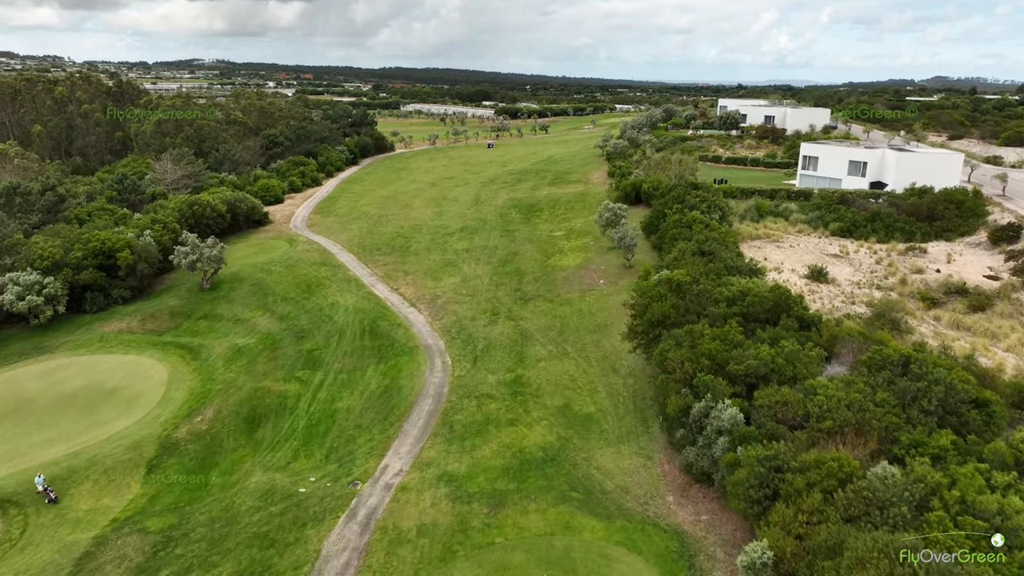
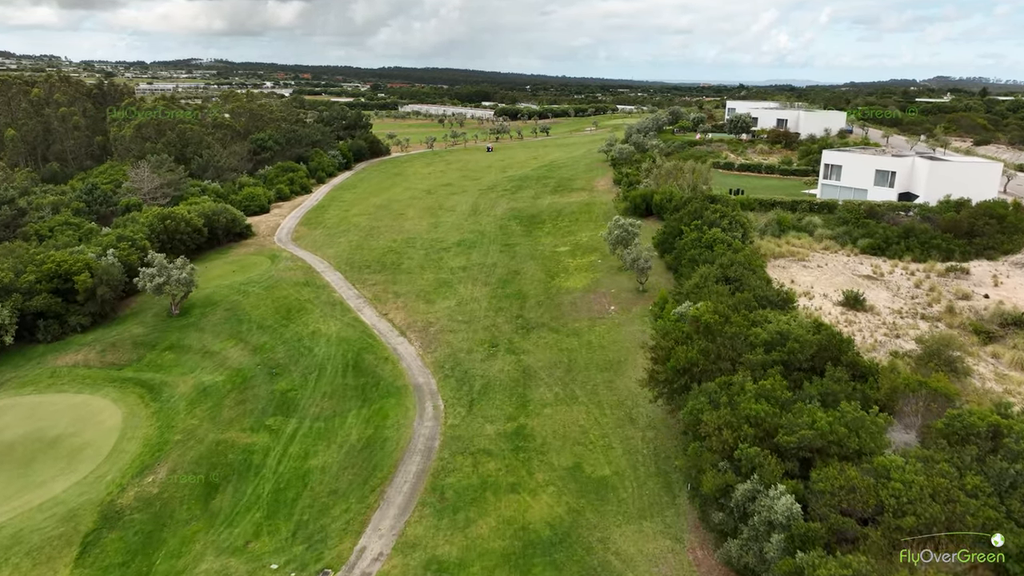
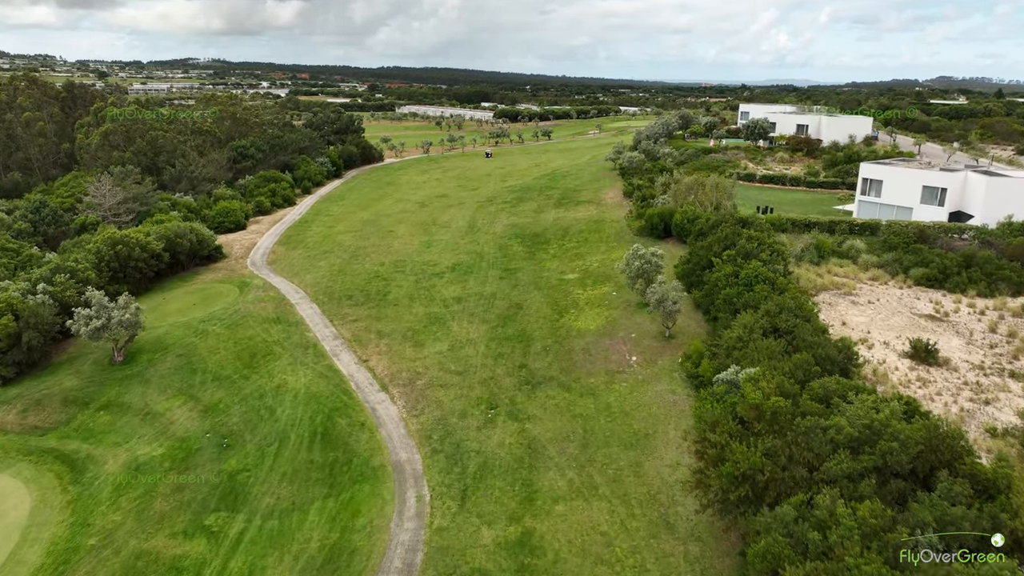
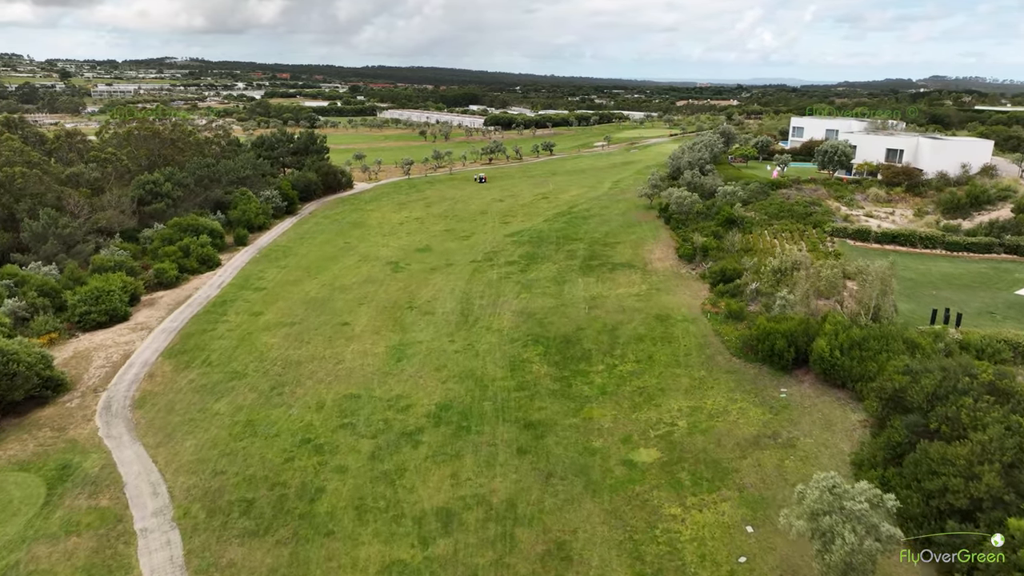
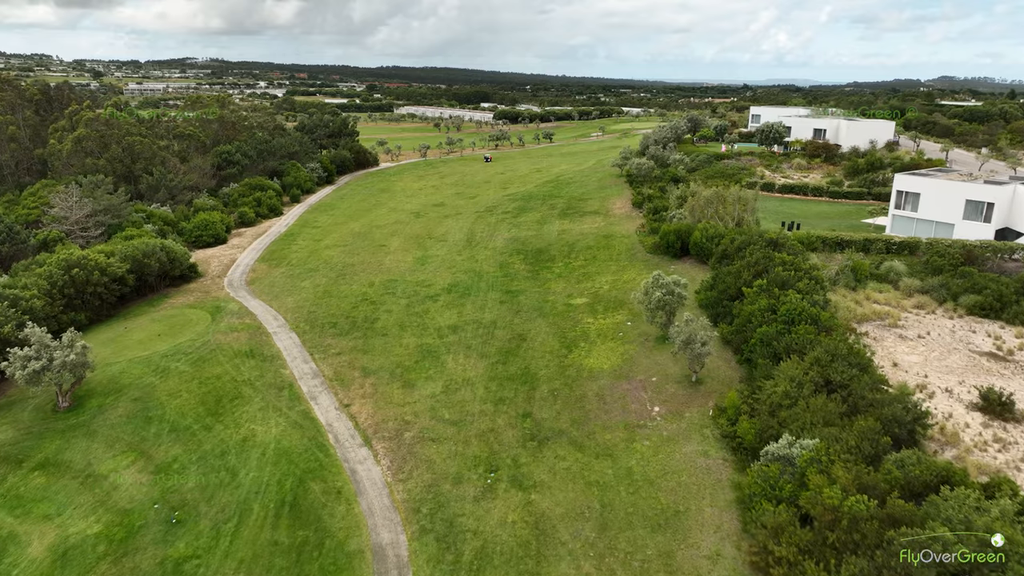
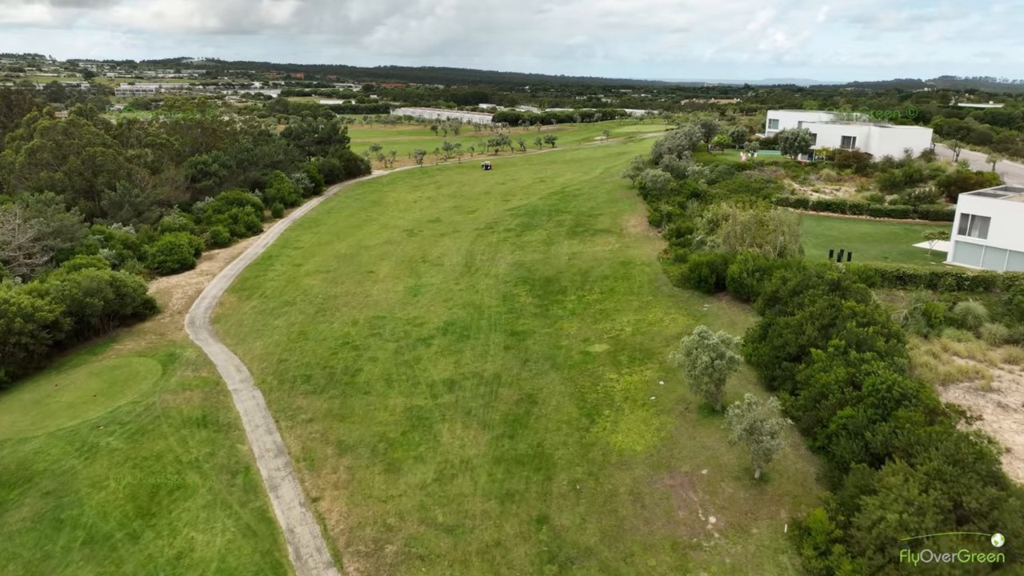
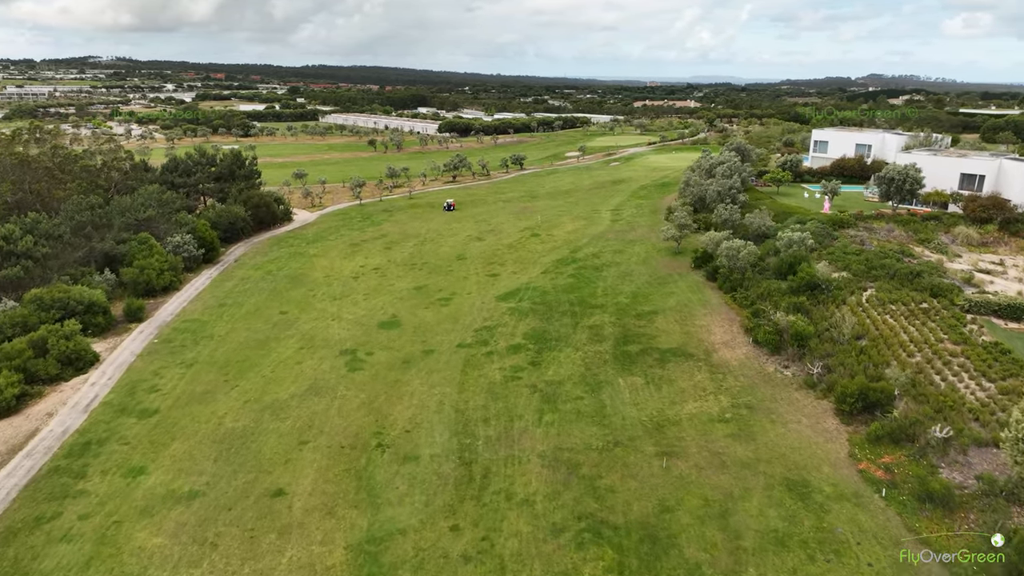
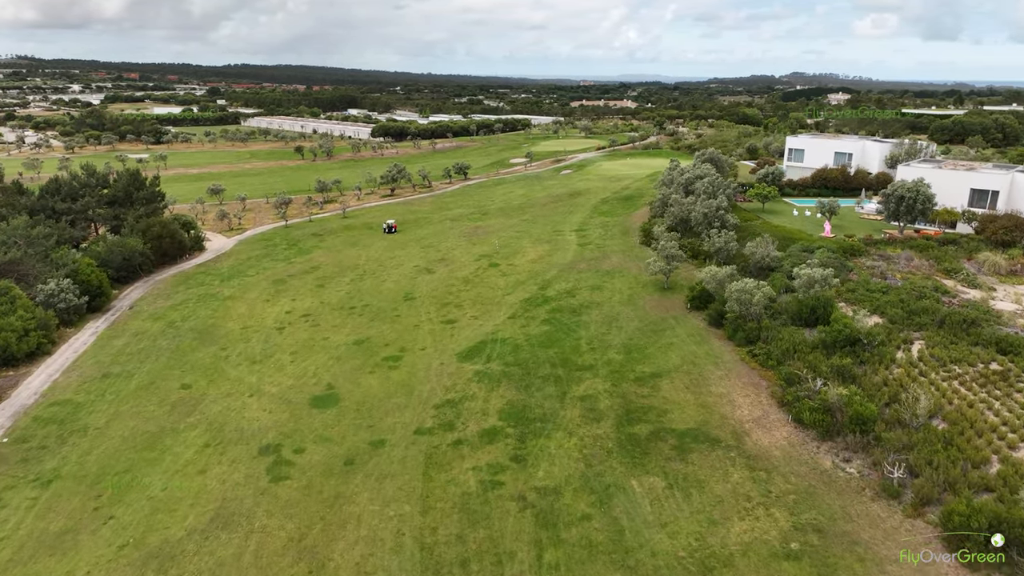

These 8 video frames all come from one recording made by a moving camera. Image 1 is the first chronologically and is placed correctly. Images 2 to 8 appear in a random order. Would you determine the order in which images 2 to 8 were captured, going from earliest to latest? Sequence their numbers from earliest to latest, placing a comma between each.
2, 3, 5, 6, 4, 7, 8
